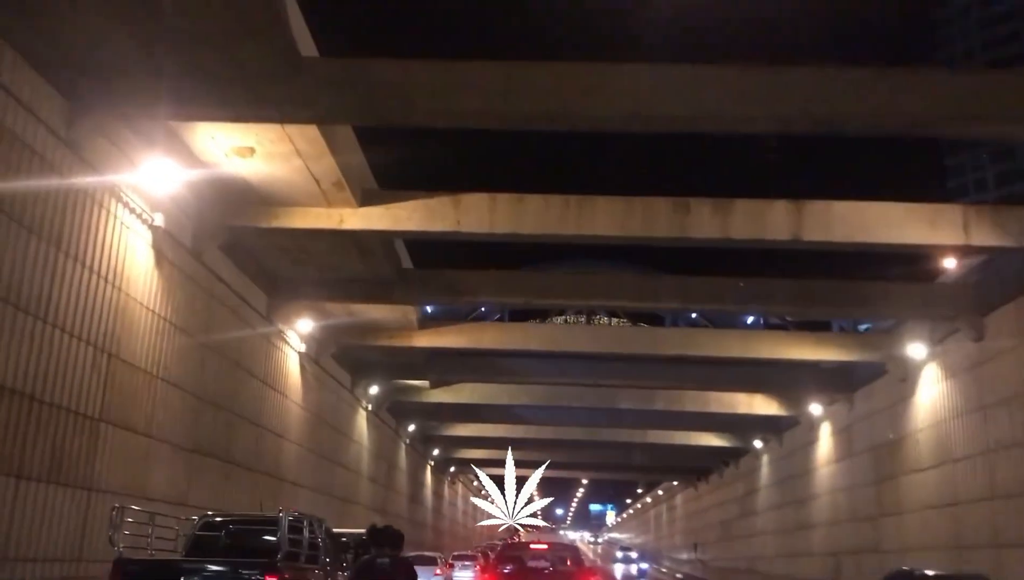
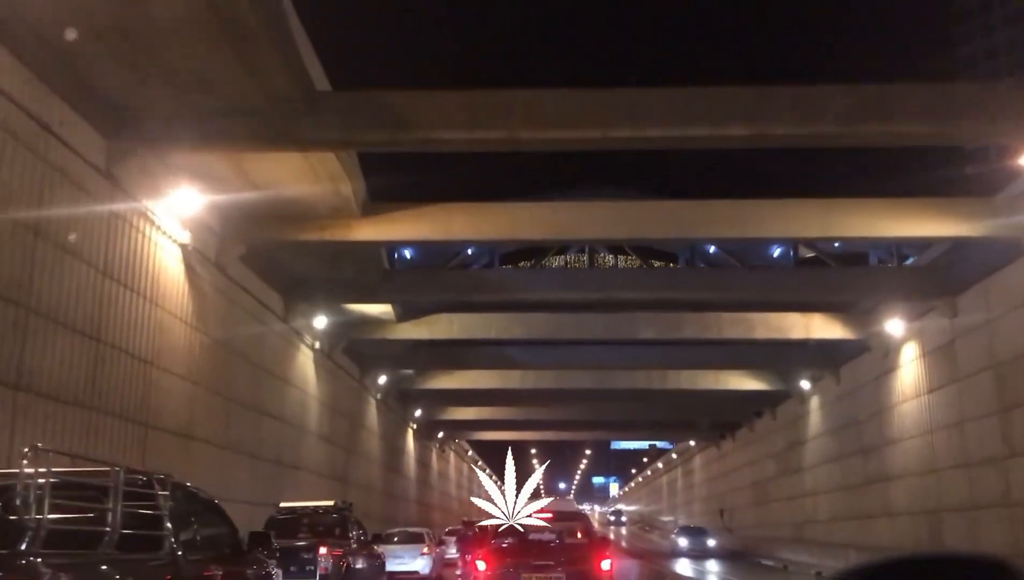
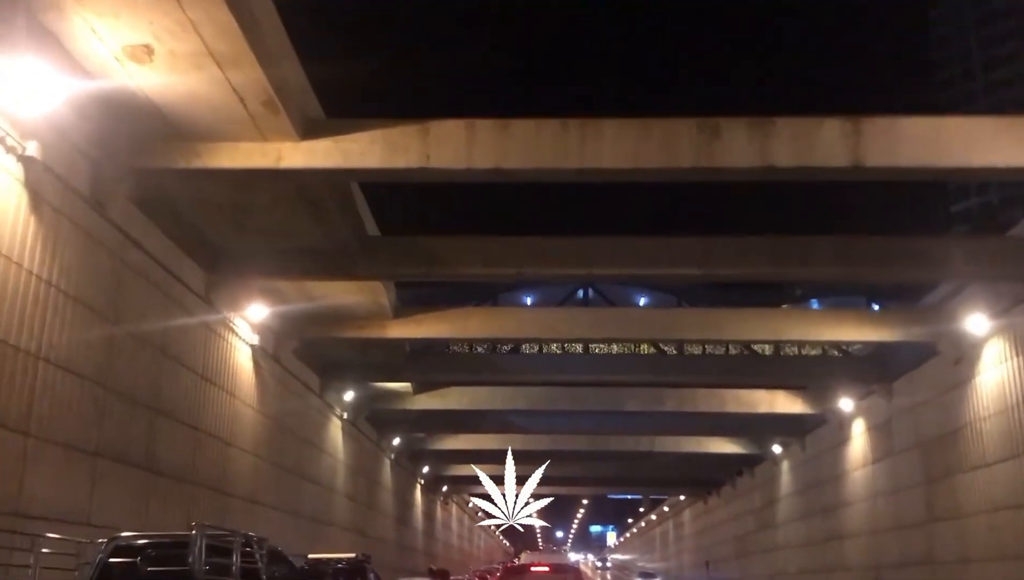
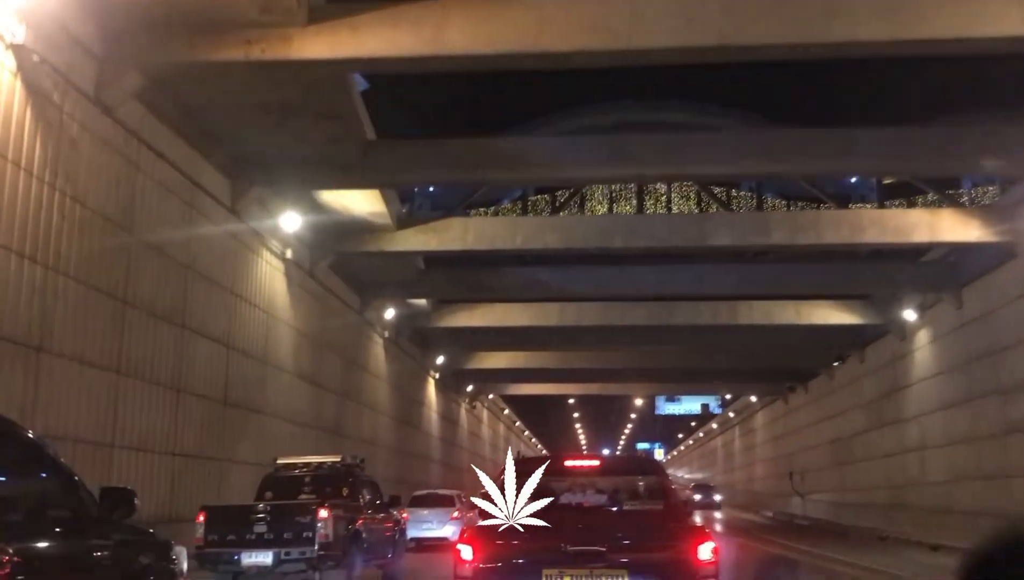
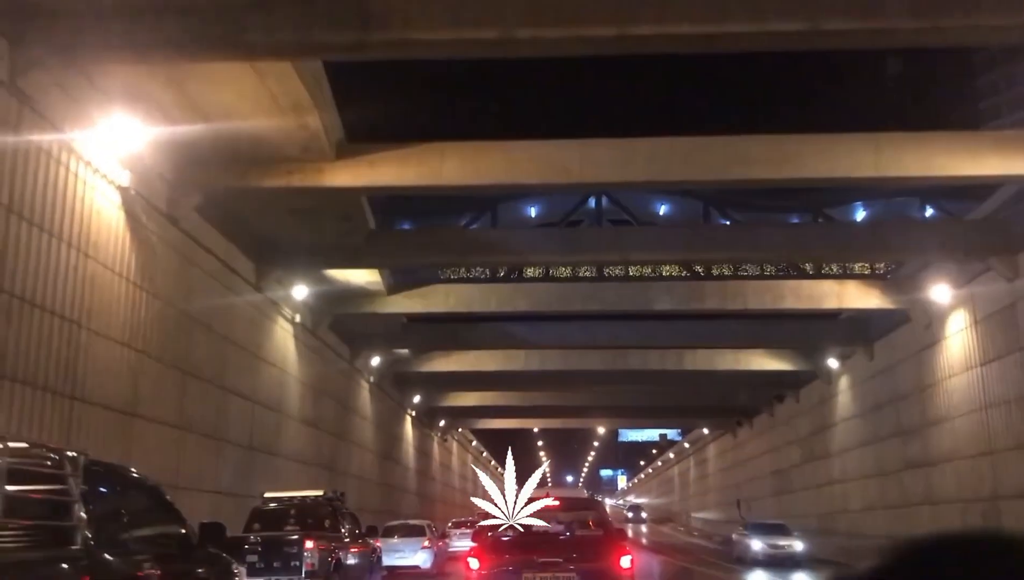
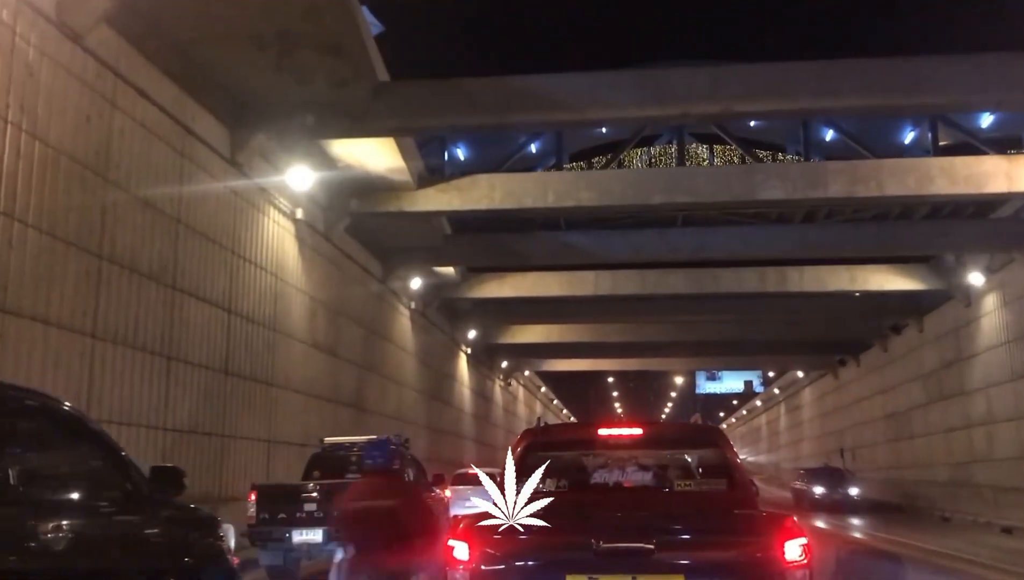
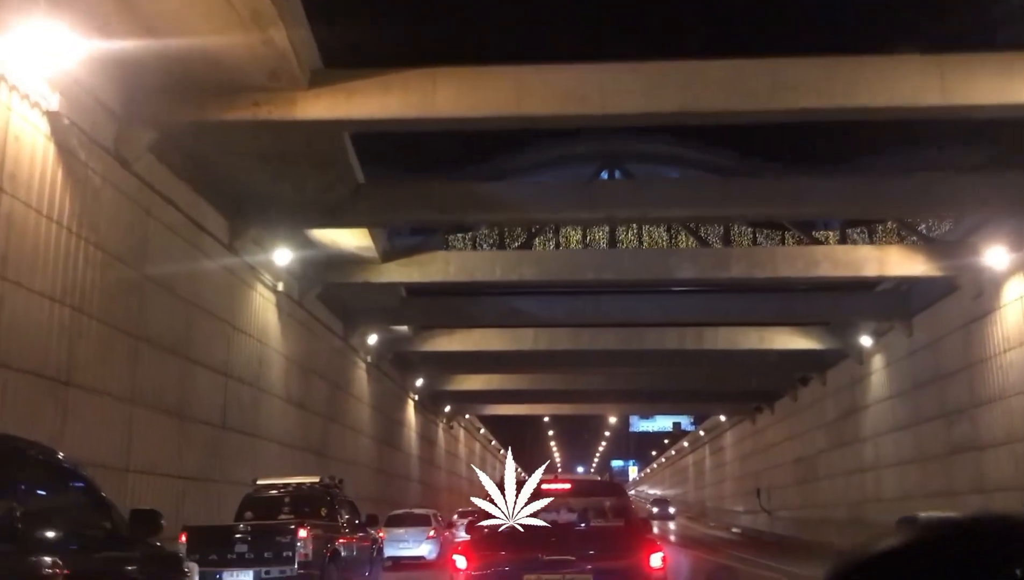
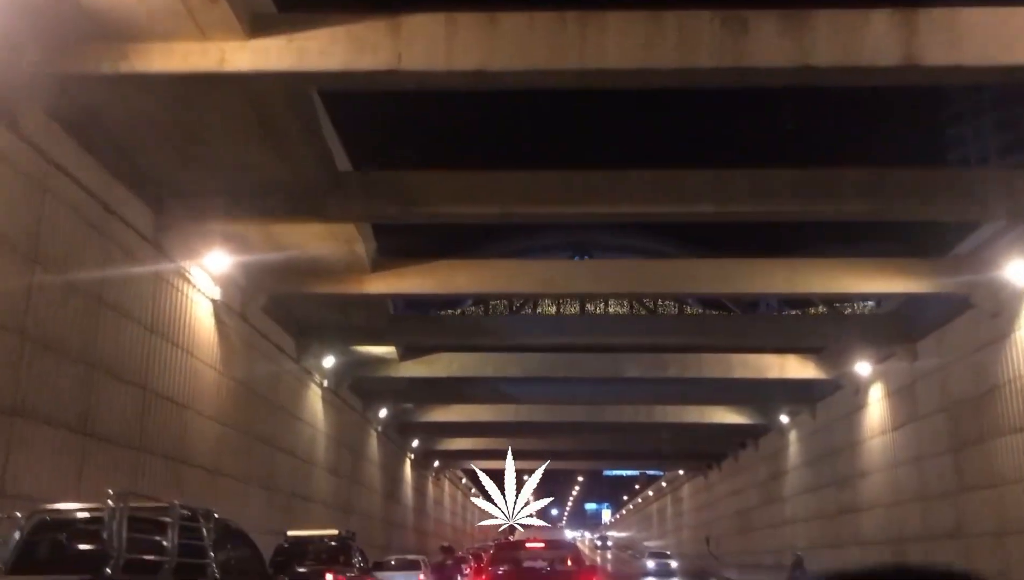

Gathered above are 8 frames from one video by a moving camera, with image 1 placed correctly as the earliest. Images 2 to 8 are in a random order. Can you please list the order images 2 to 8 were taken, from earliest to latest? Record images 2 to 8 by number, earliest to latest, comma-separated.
3, 8, 2, 5, 7, 4, 6
